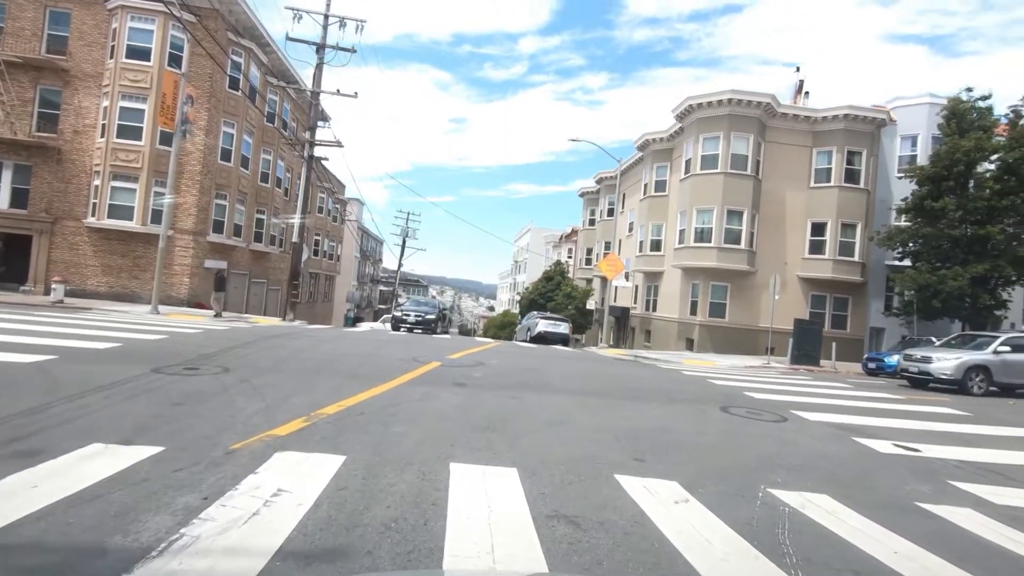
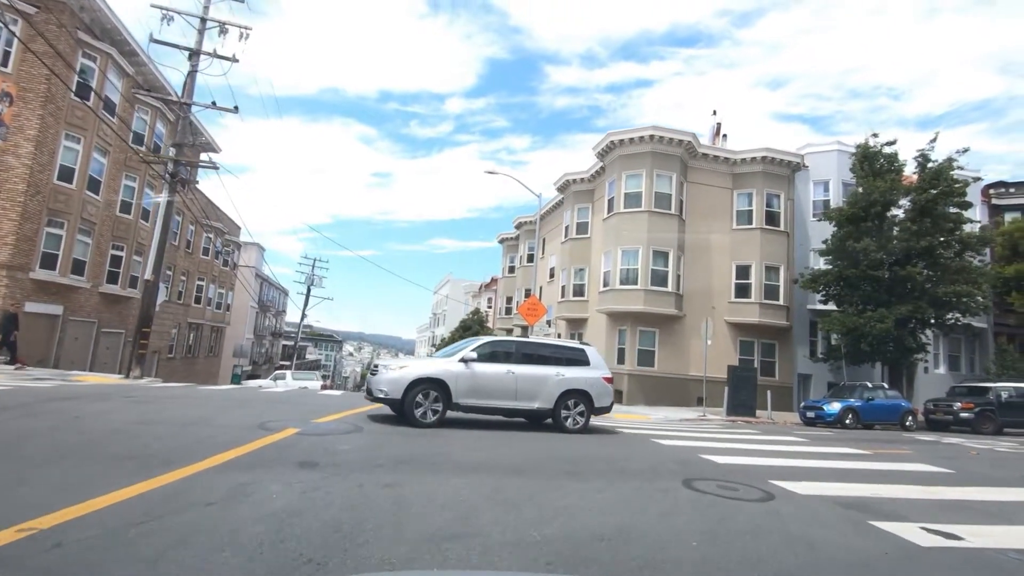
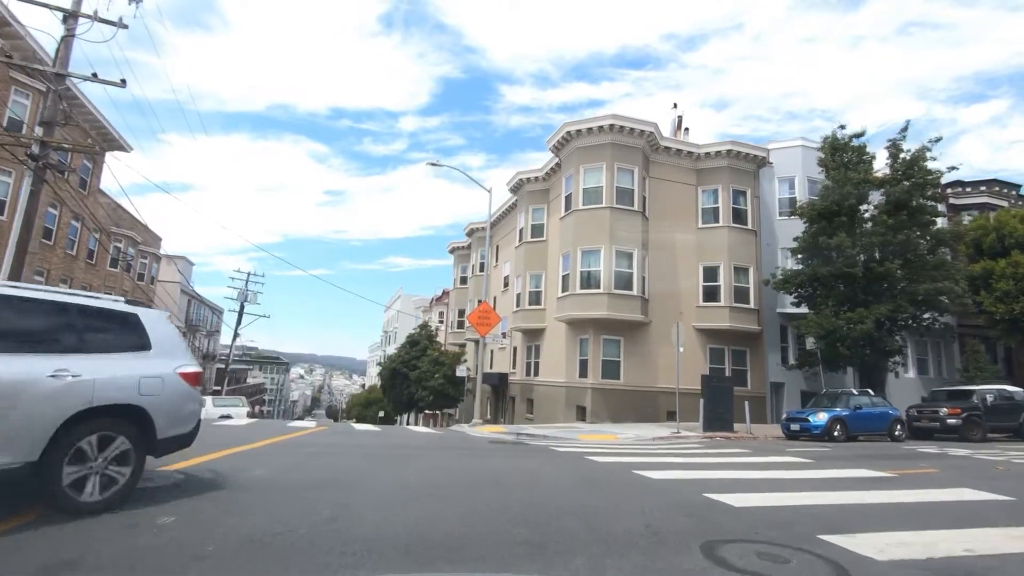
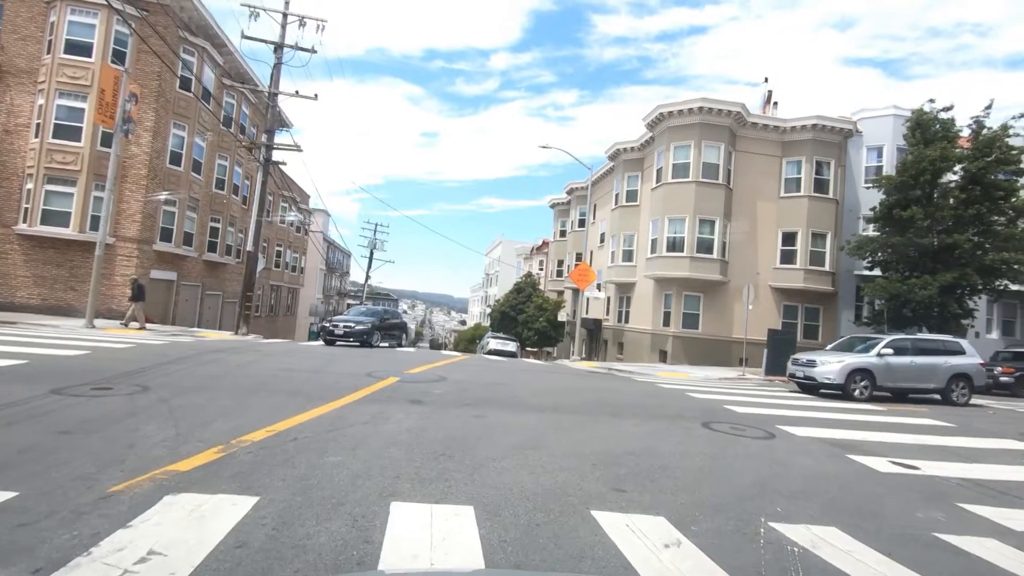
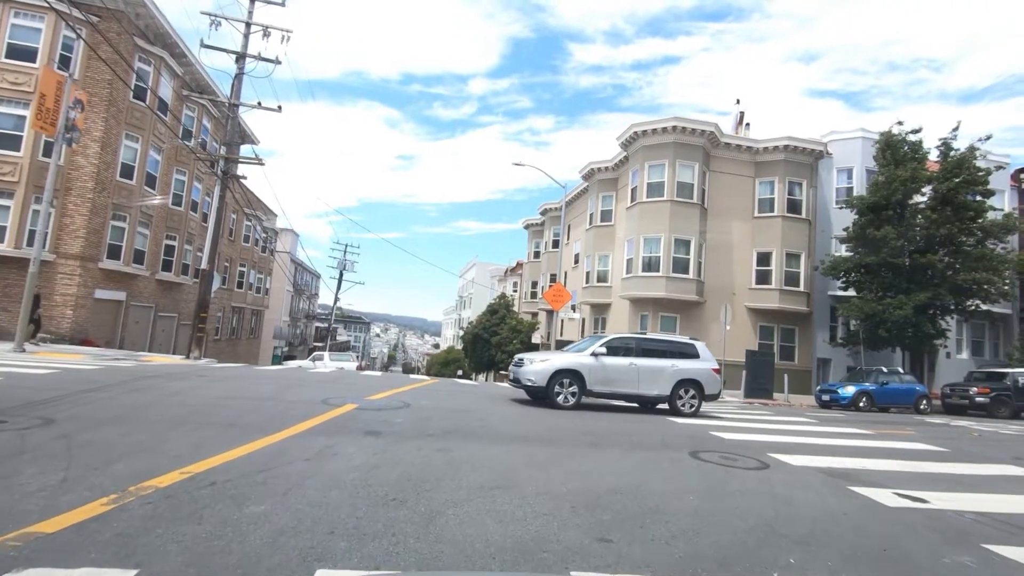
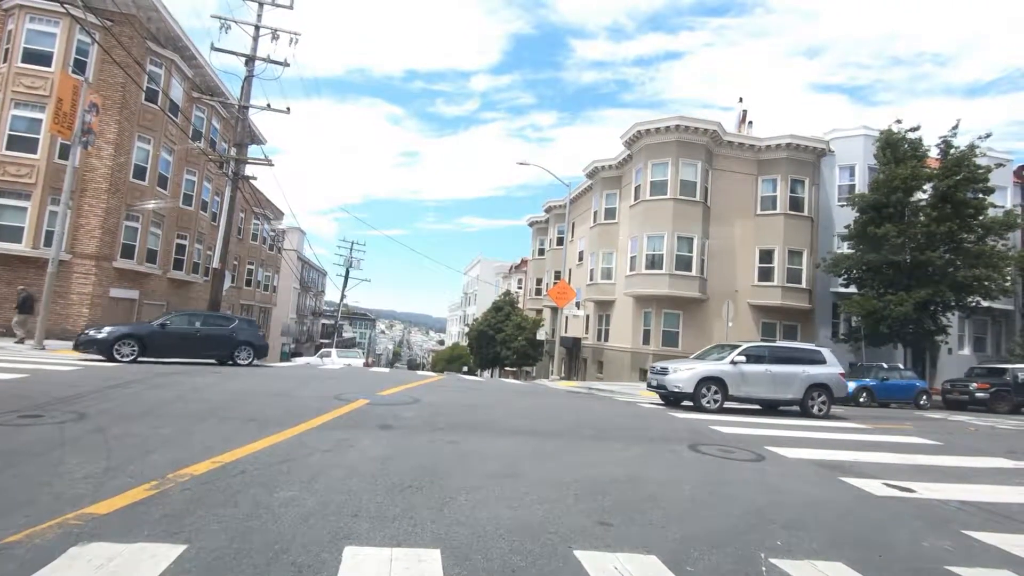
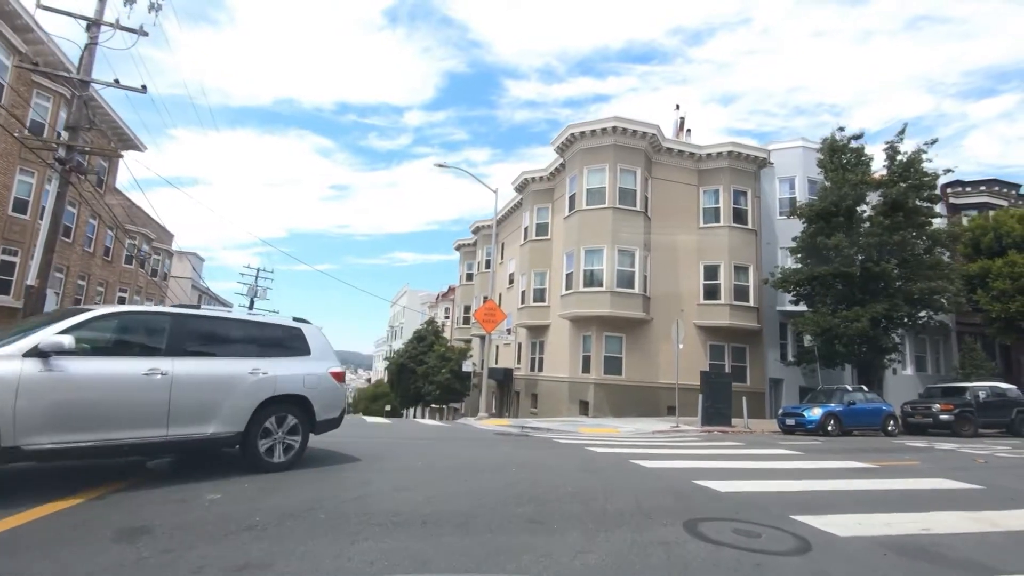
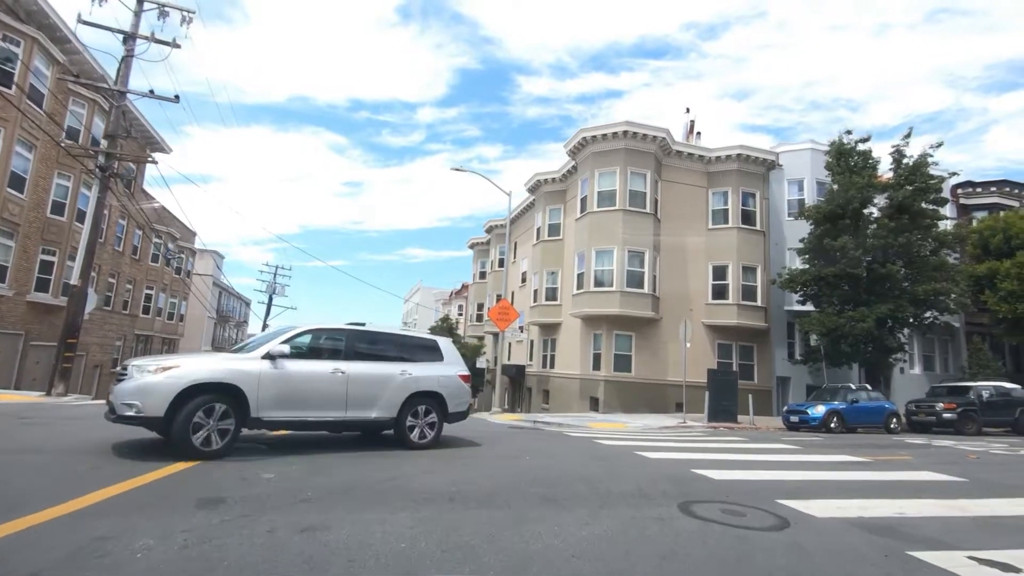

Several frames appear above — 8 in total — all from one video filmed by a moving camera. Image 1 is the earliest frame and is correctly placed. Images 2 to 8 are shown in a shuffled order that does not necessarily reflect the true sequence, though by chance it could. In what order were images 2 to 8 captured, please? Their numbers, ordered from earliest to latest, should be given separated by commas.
4, 6, 5, 2, 8, 7, 3
